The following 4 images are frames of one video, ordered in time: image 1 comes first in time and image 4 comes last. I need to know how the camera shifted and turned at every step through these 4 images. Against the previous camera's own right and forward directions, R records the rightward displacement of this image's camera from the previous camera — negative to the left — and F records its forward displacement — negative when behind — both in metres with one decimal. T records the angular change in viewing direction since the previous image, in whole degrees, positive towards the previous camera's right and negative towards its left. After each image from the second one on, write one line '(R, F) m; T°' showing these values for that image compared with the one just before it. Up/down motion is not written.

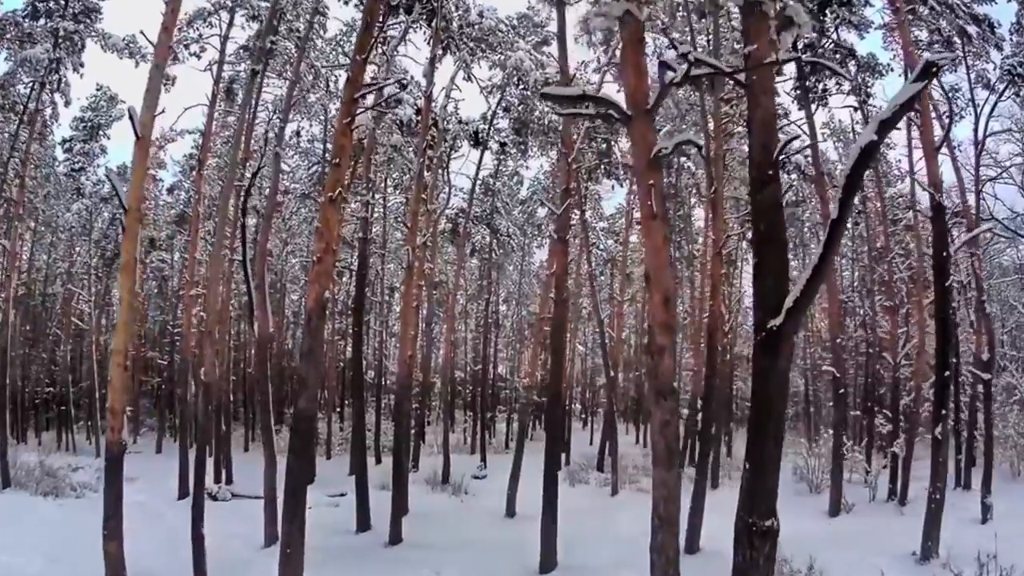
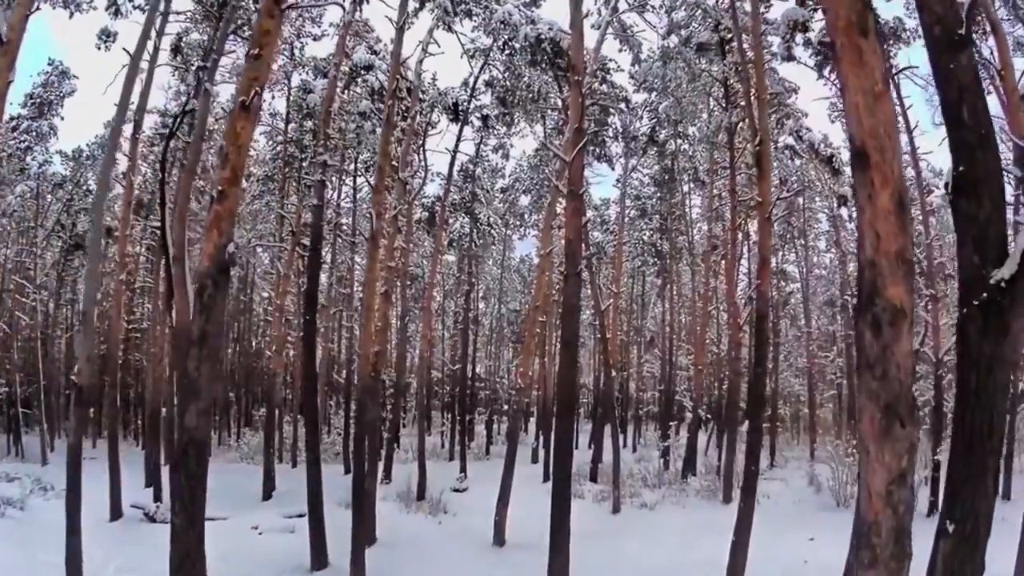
(-0.2, +2.0) m; +2°
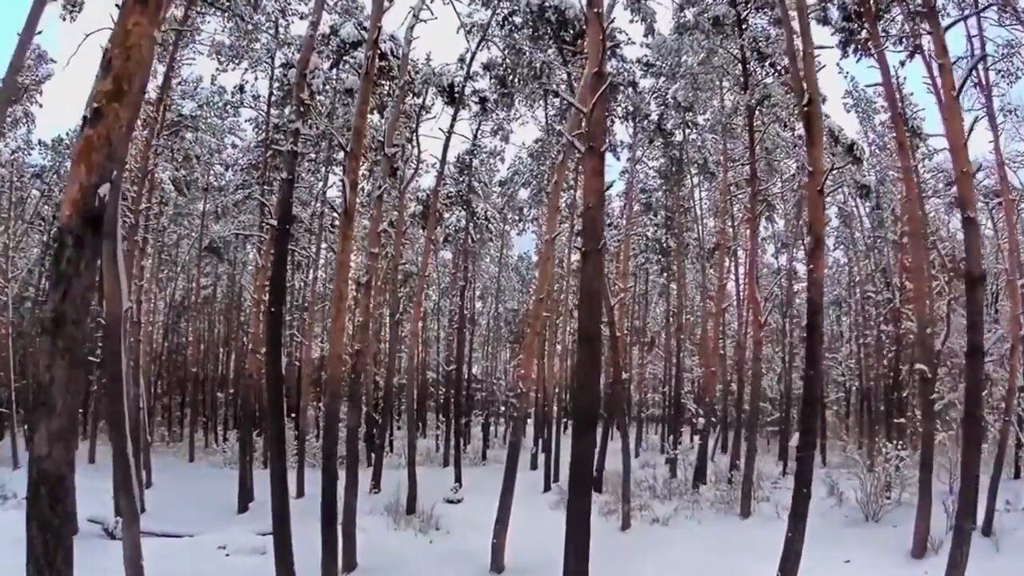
(0.0, +1.2) m; 0°
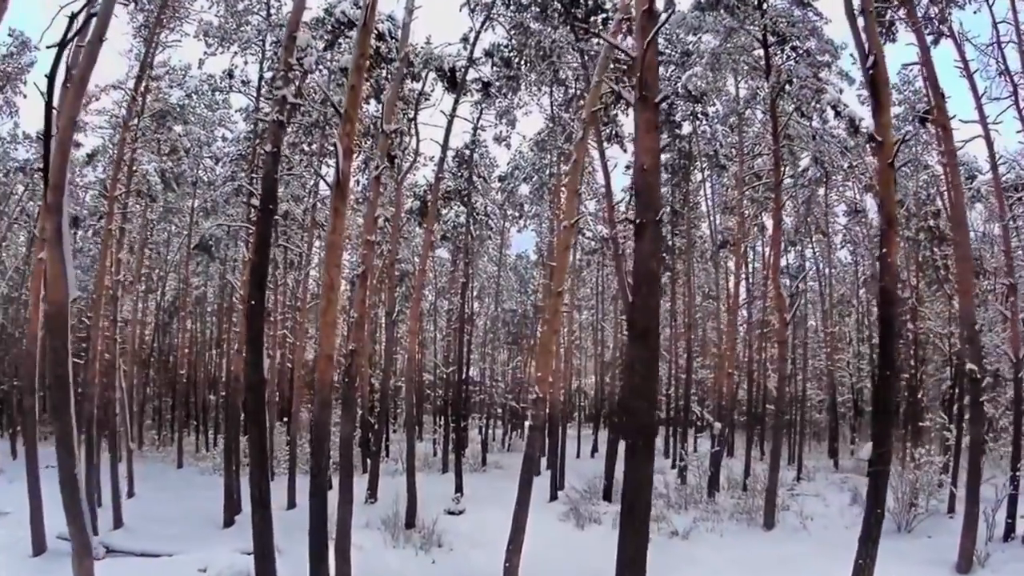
(-0.2, +0.9) m; 0°
